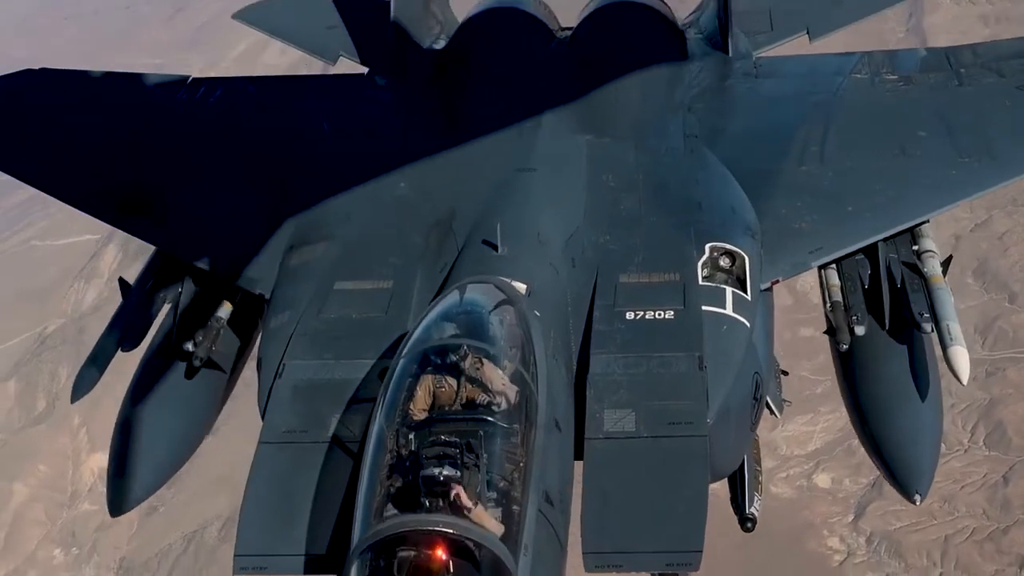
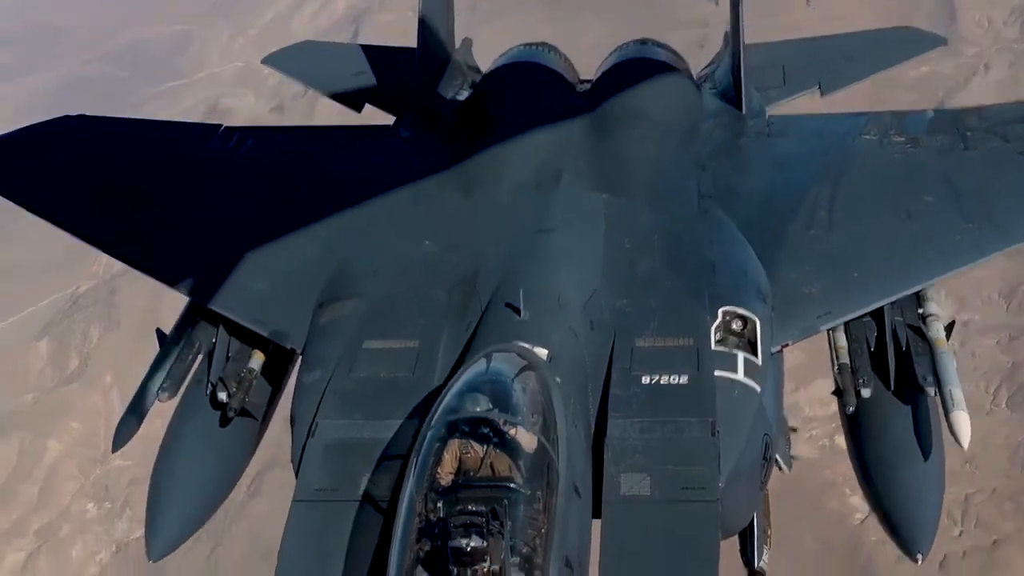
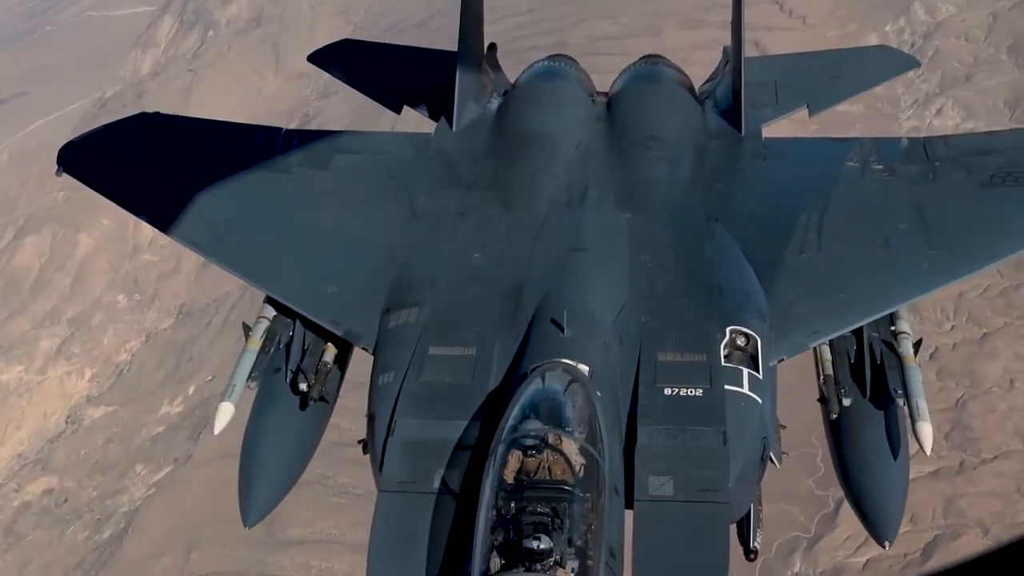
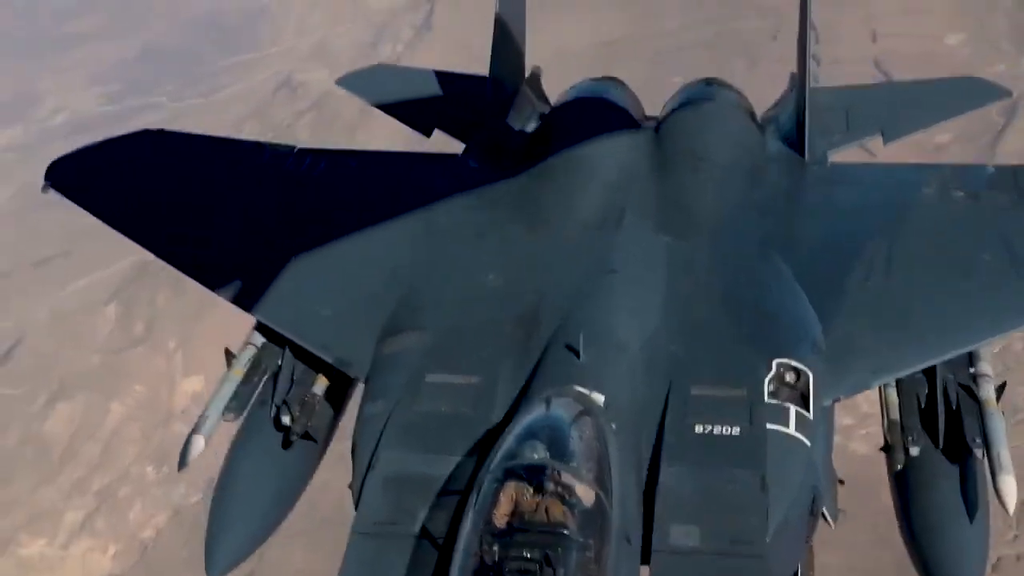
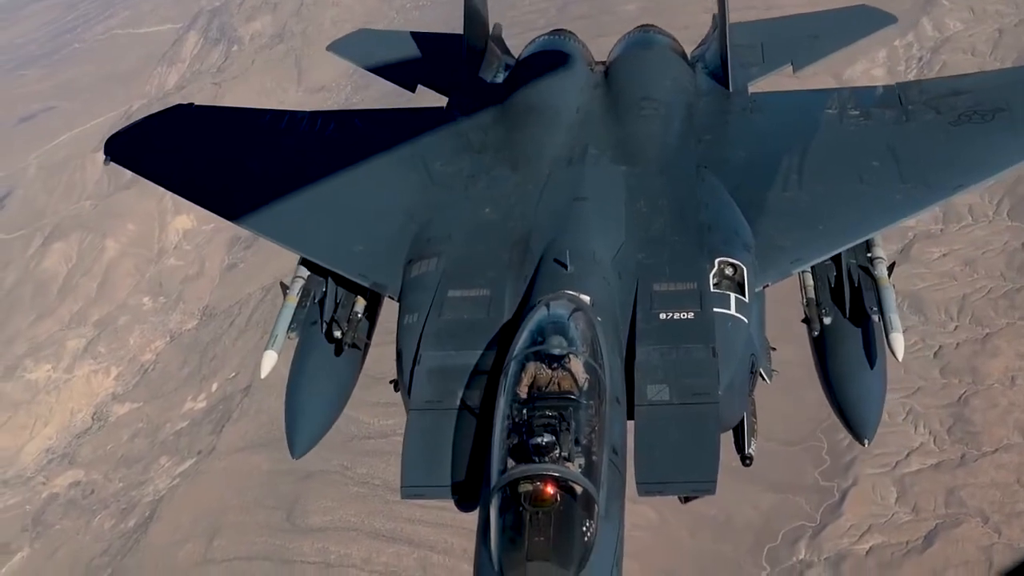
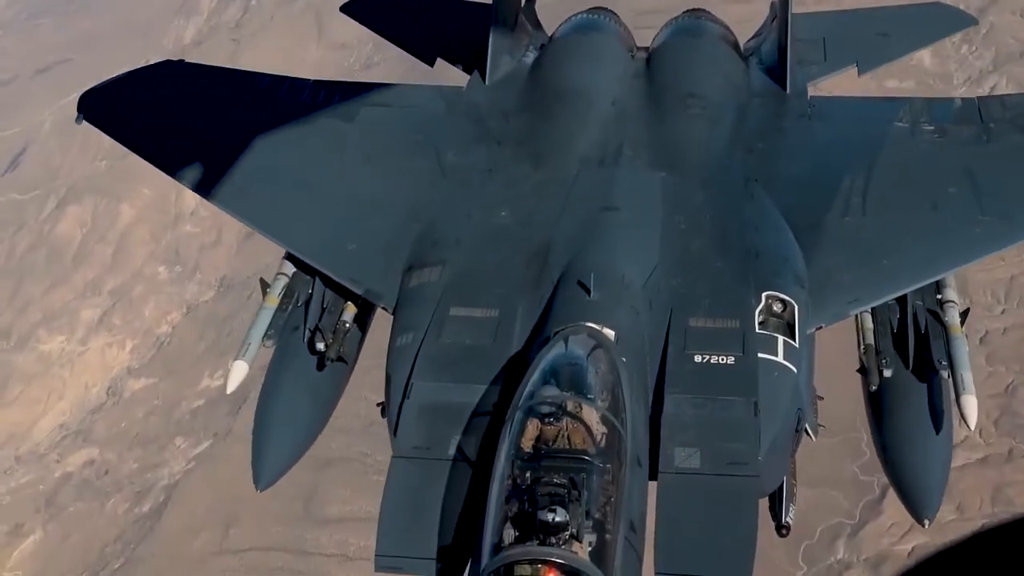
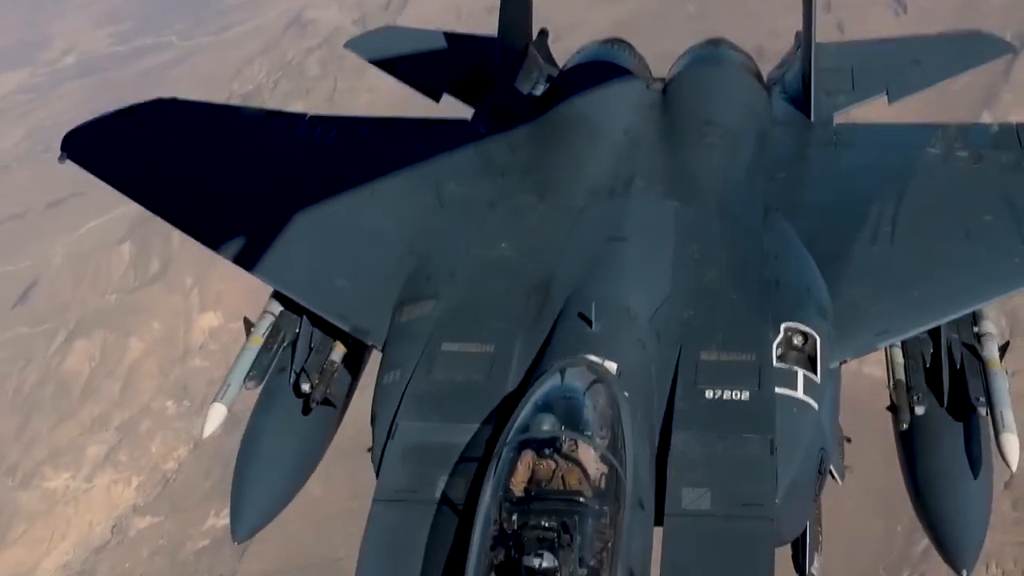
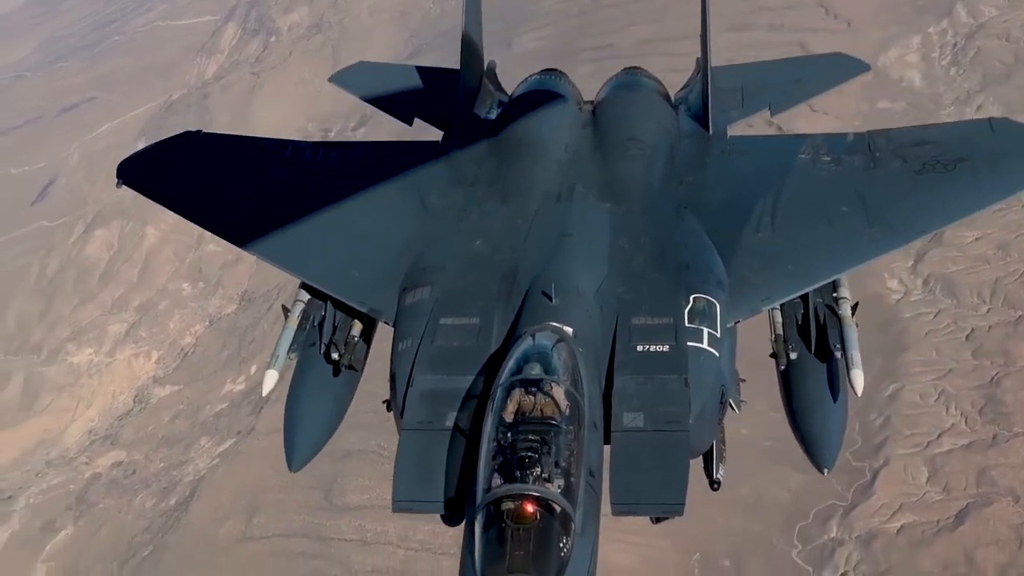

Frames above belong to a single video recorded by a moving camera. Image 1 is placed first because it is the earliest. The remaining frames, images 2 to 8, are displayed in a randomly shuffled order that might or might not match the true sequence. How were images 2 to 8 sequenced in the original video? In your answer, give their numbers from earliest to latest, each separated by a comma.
2, 4, 7, 6, 3, 5, 8
